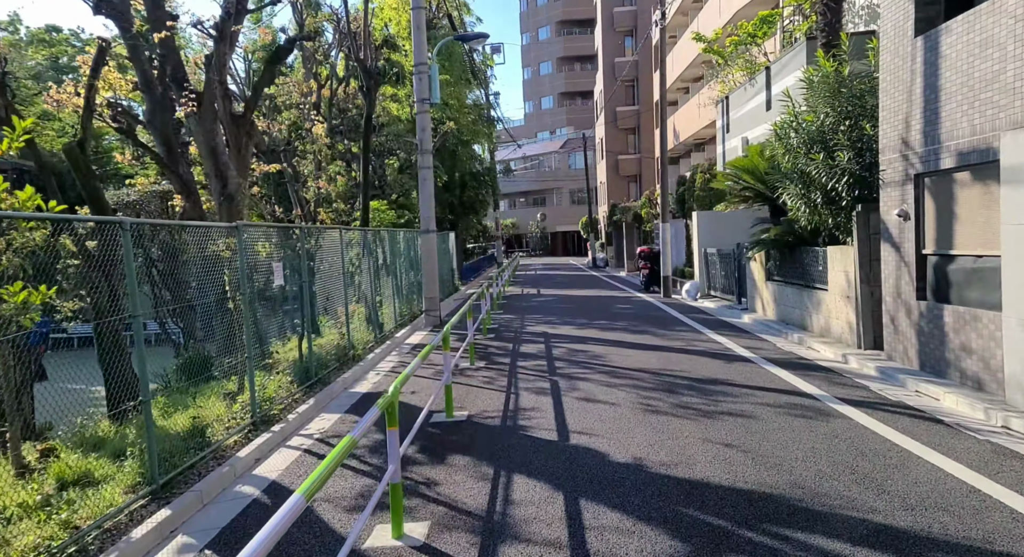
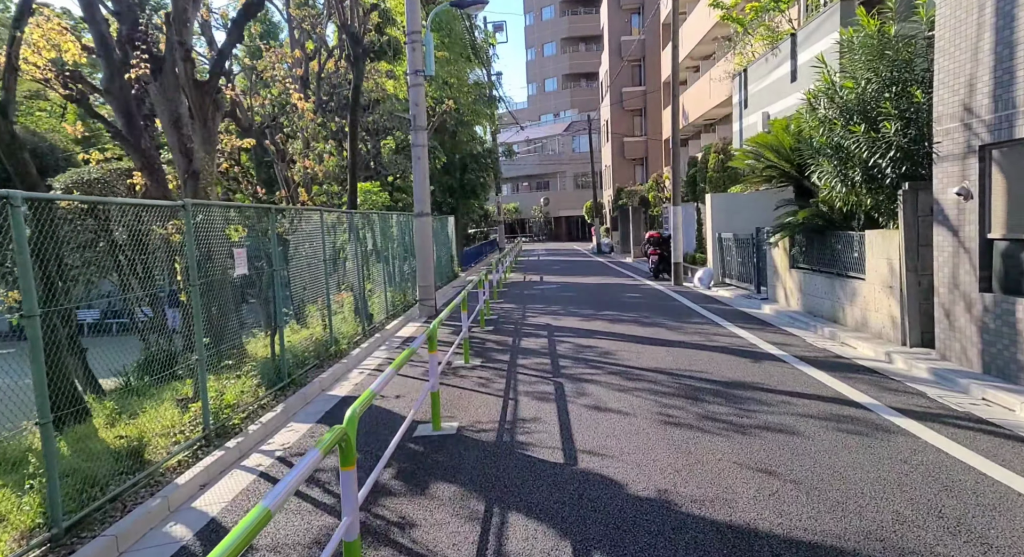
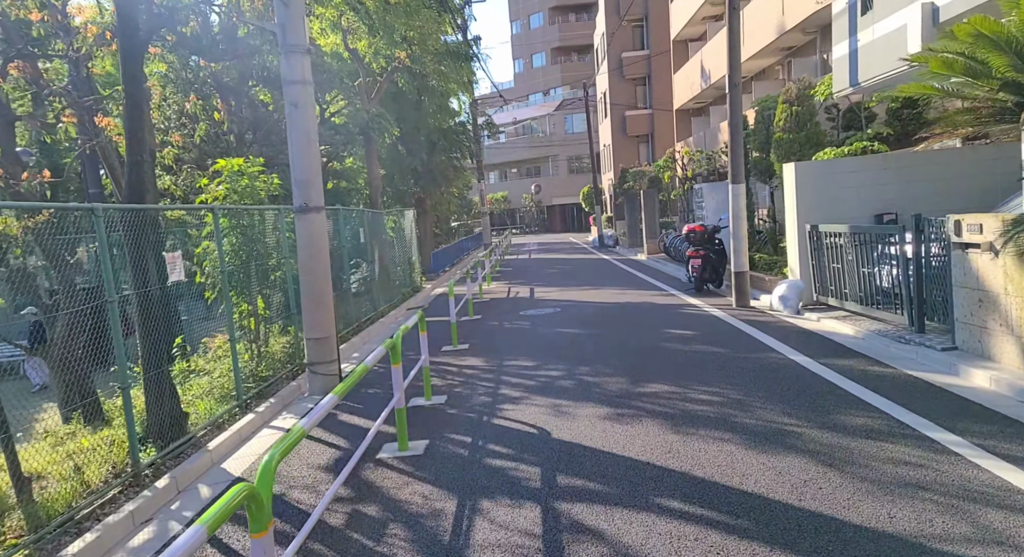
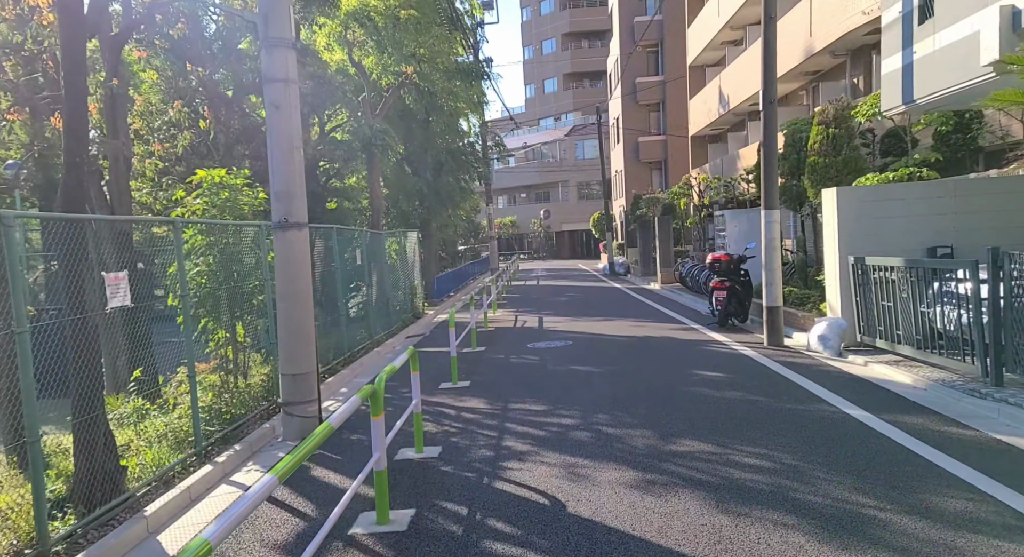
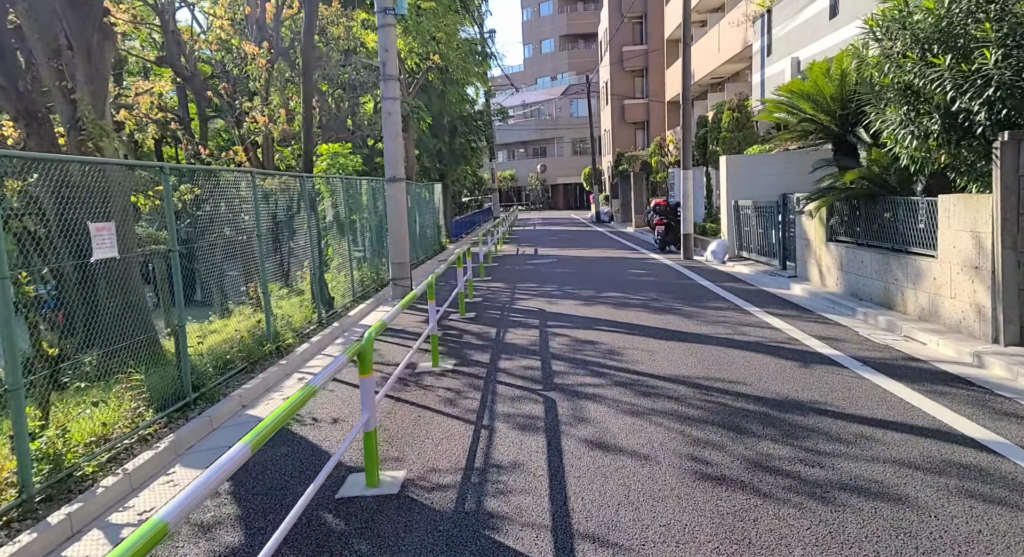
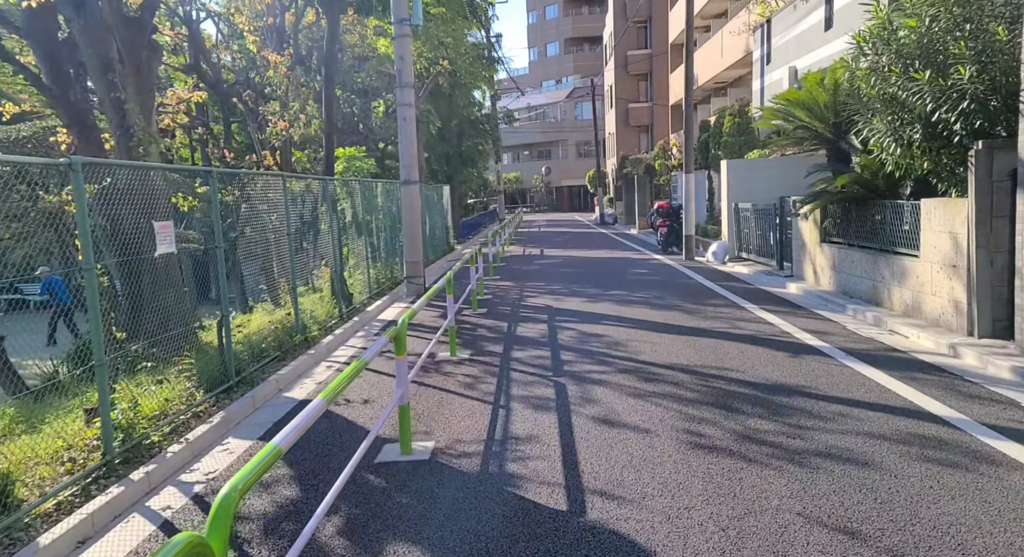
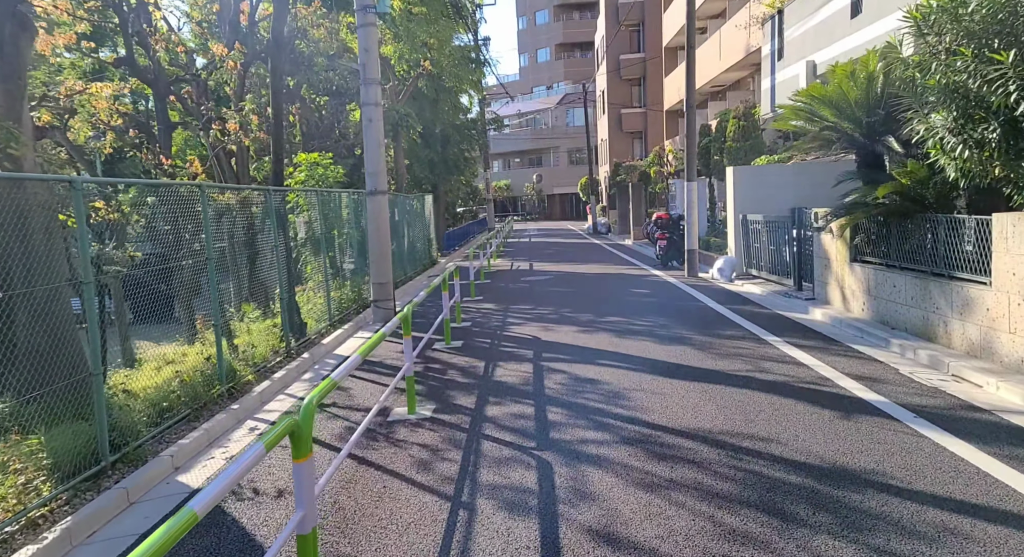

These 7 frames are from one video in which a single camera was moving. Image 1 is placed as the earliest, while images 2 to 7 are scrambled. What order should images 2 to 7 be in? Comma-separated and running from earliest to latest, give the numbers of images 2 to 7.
2, 6, 5, 7, 3, 4
